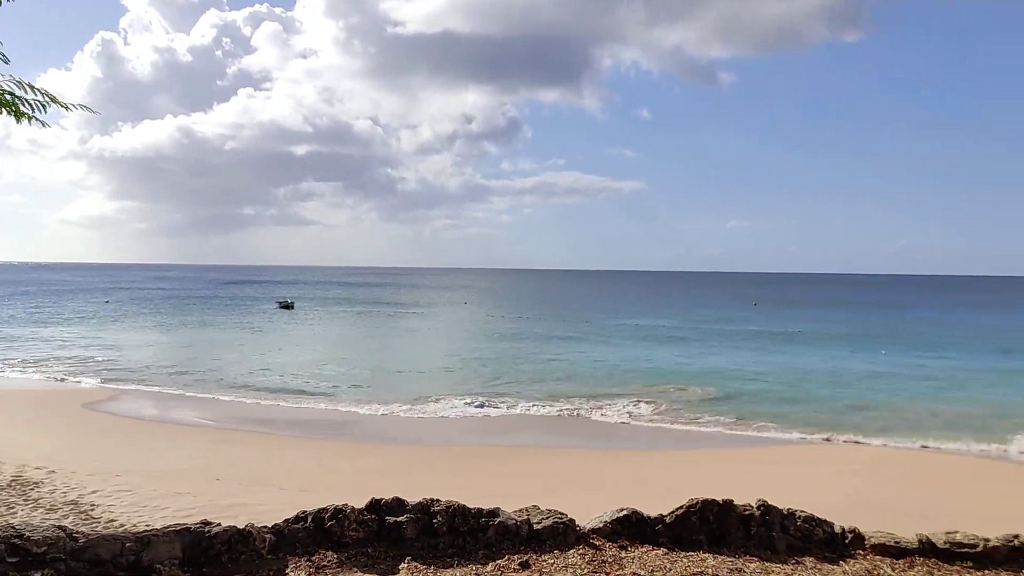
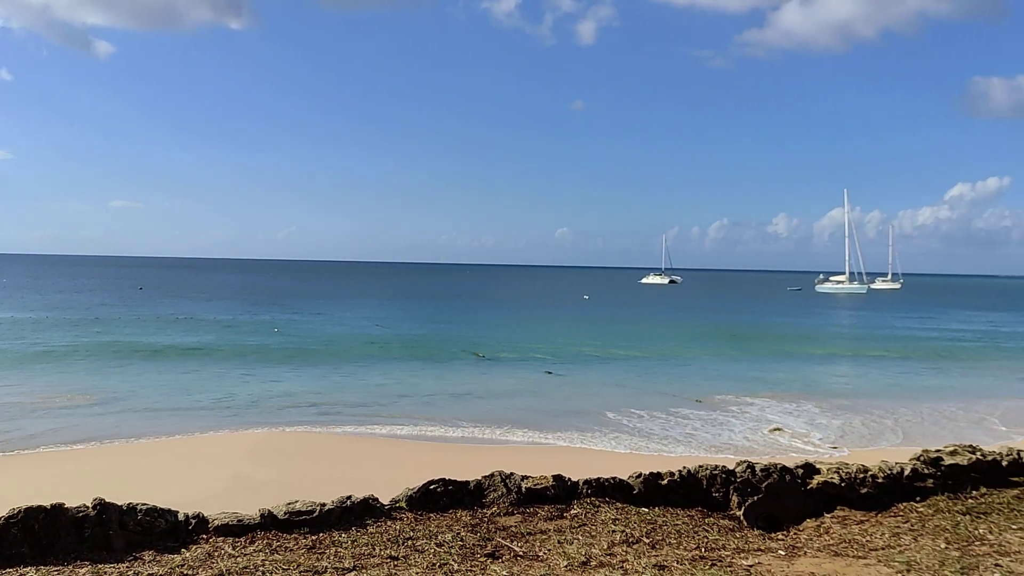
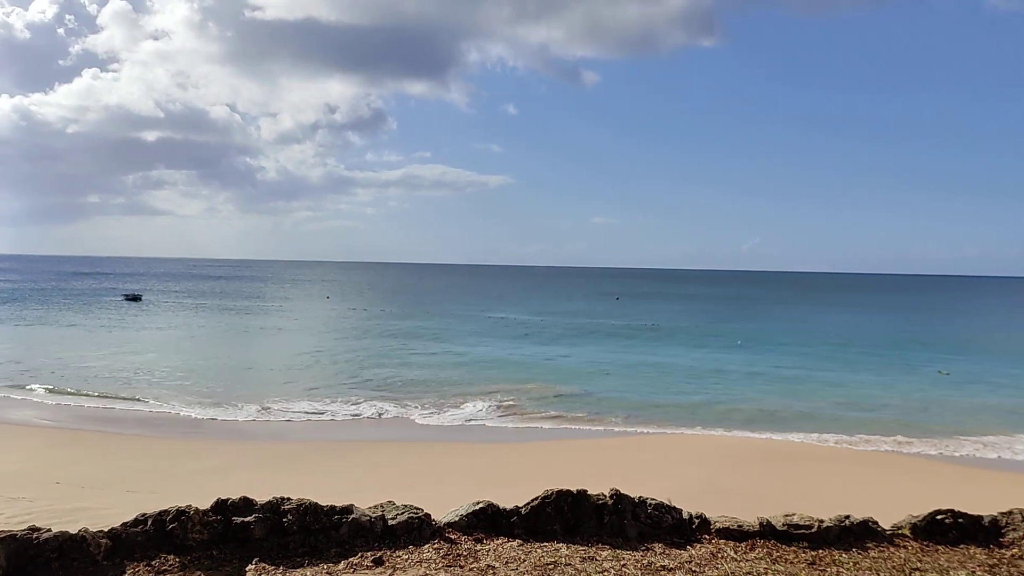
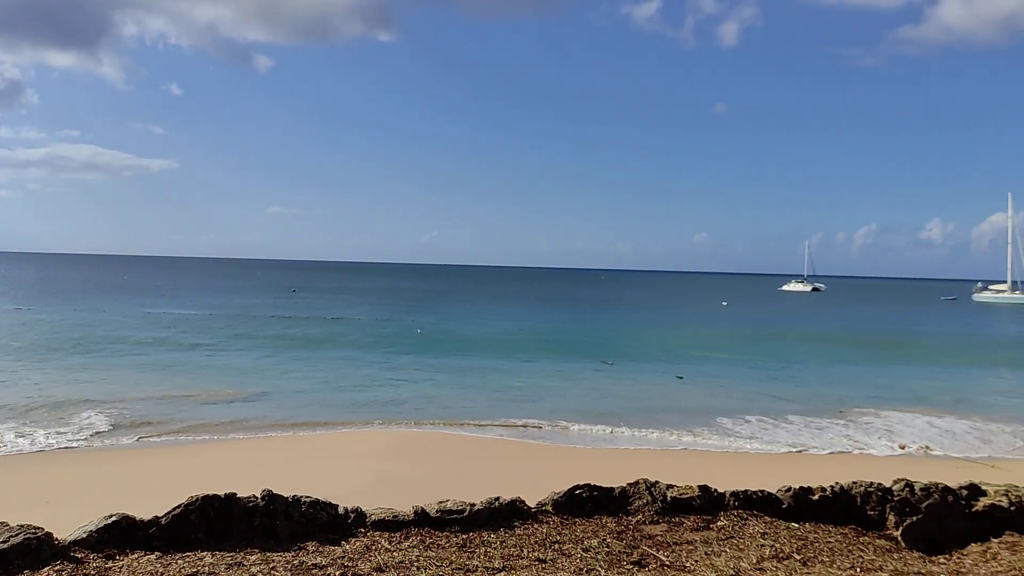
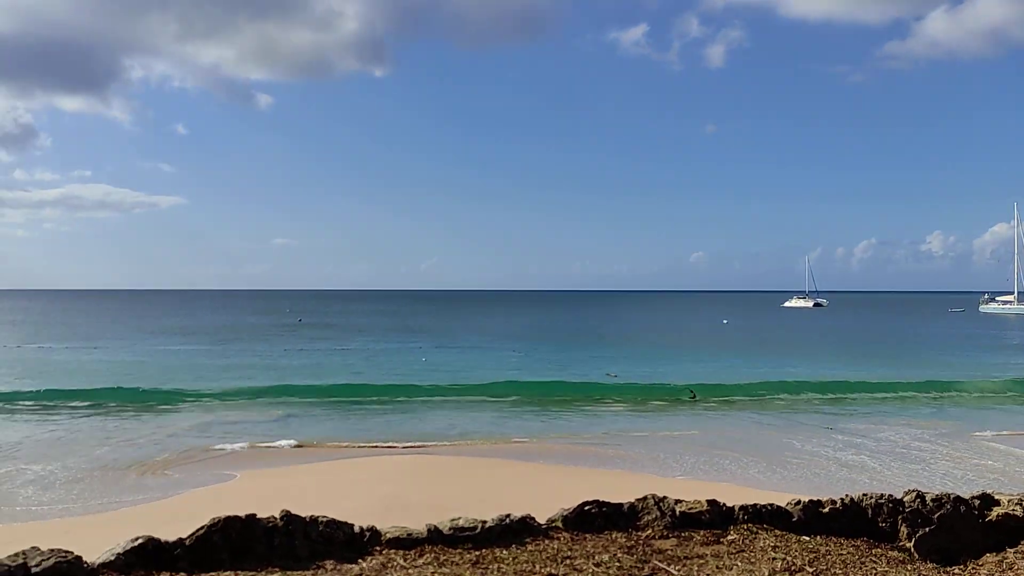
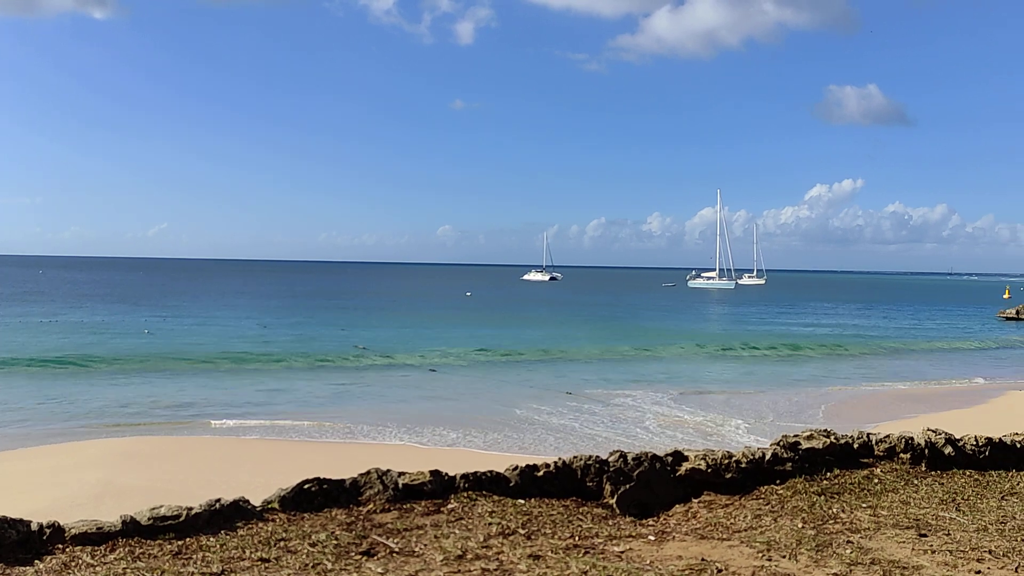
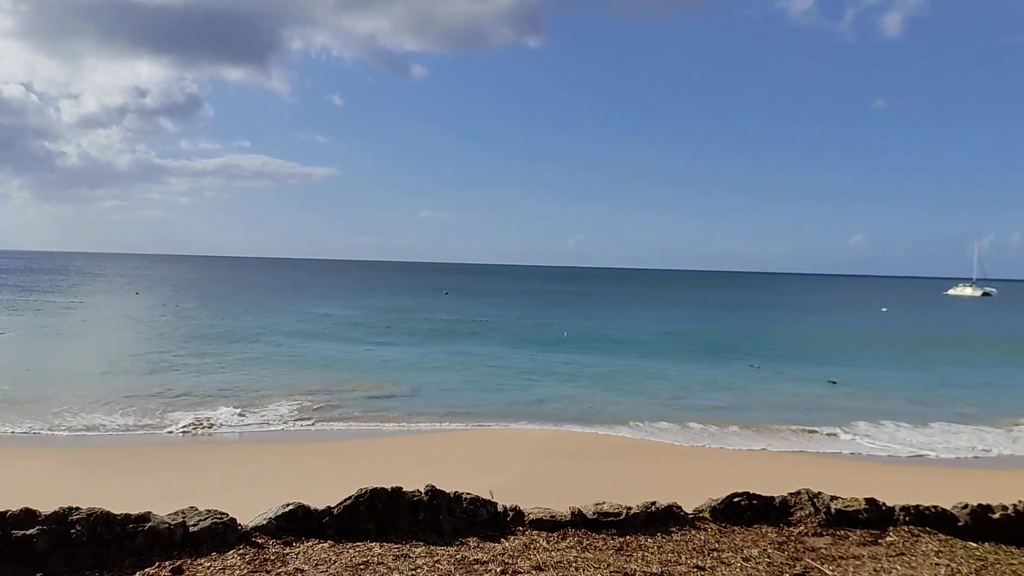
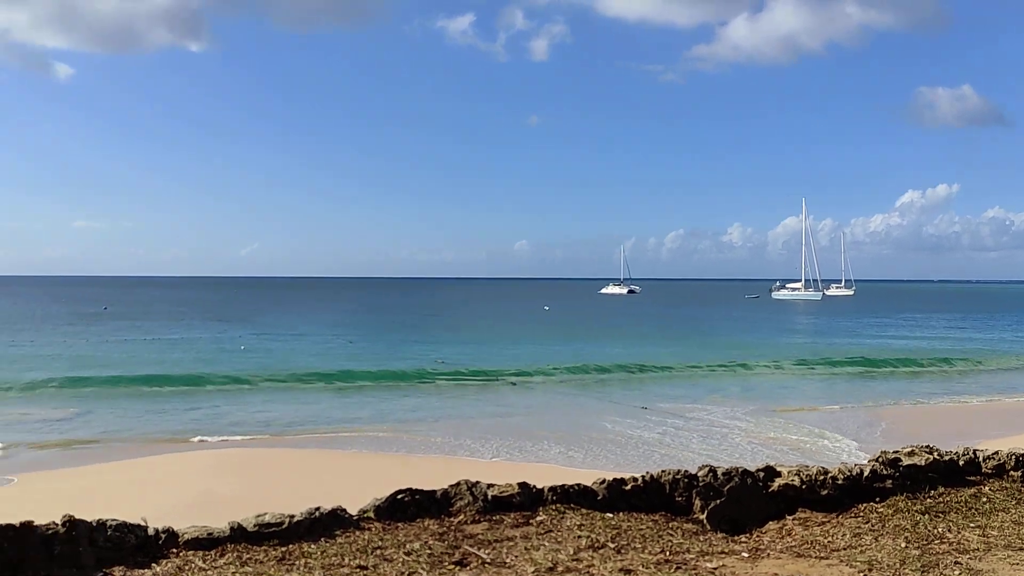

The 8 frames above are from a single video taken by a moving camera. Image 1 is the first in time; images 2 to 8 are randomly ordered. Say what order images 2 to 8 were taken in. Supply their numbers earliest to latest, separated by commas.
3, 7, 4, 2, 6, 8, 5
